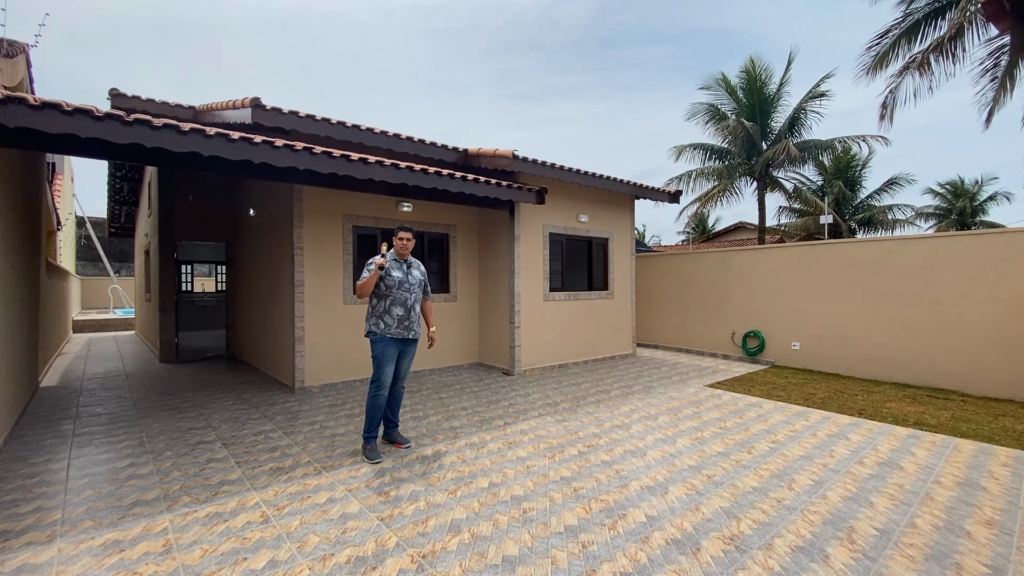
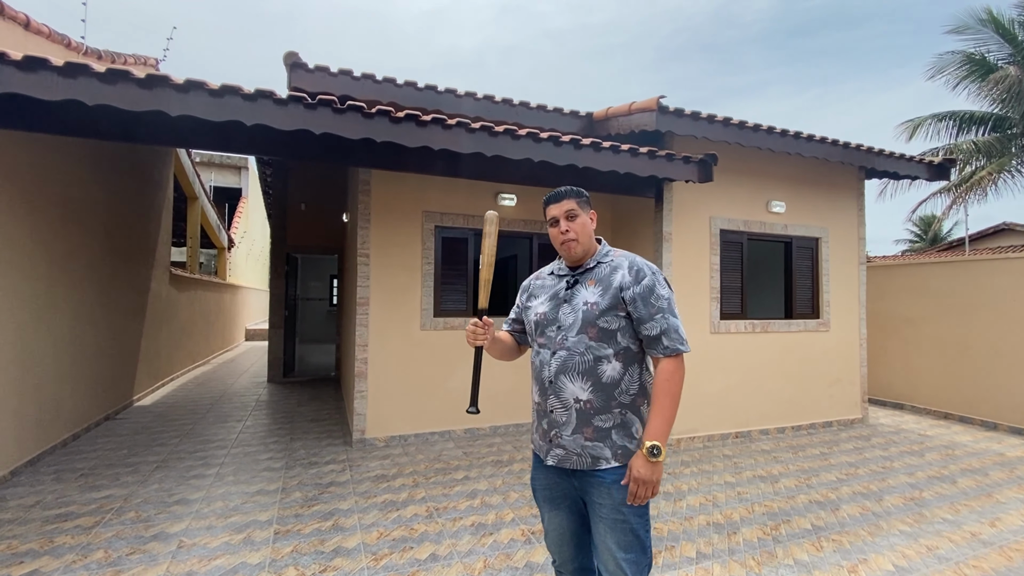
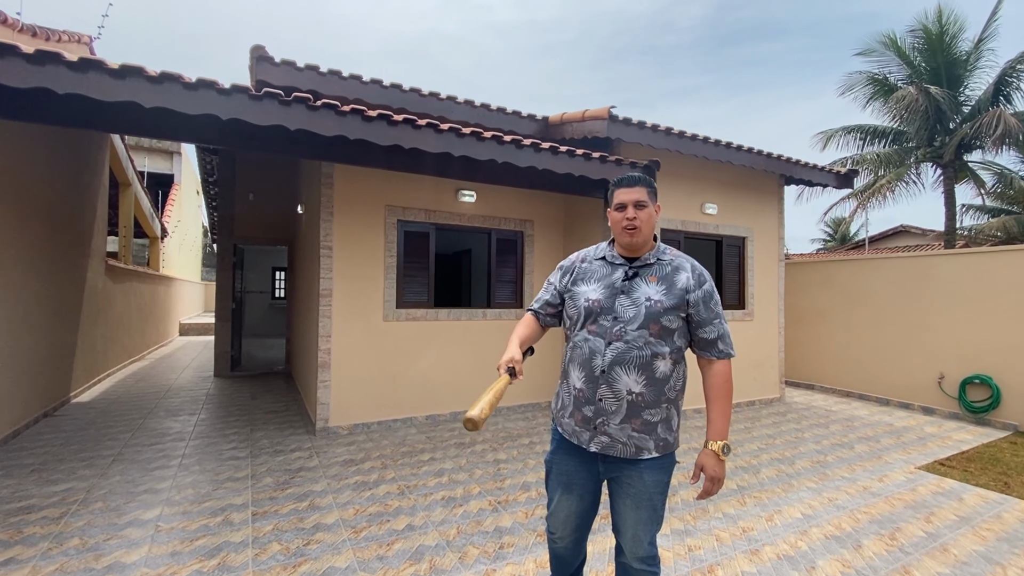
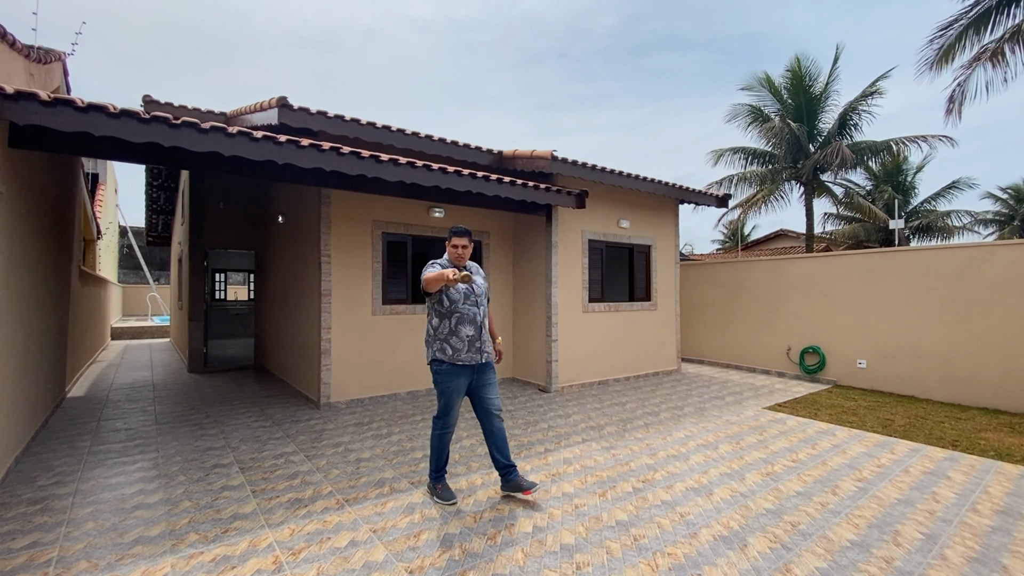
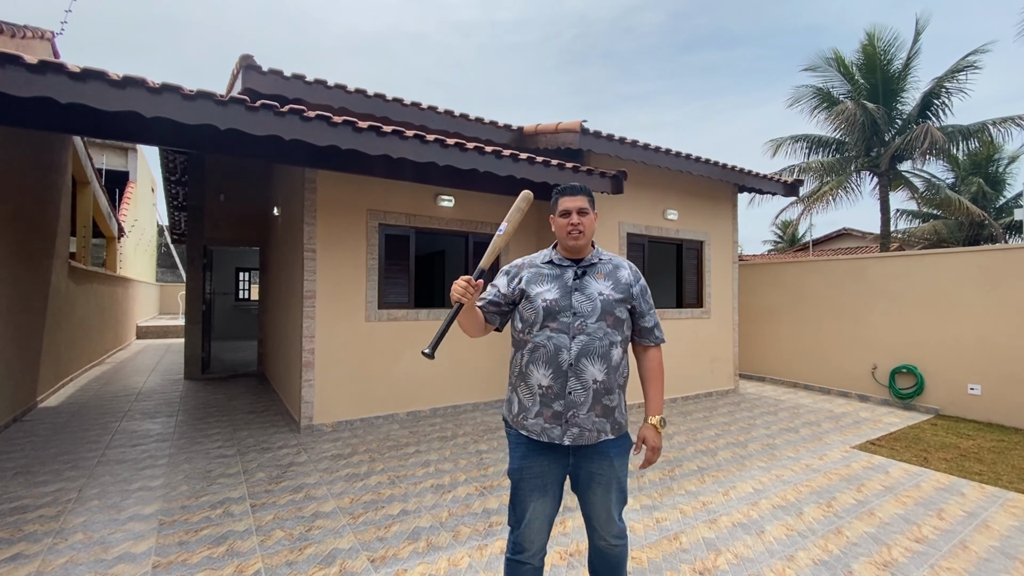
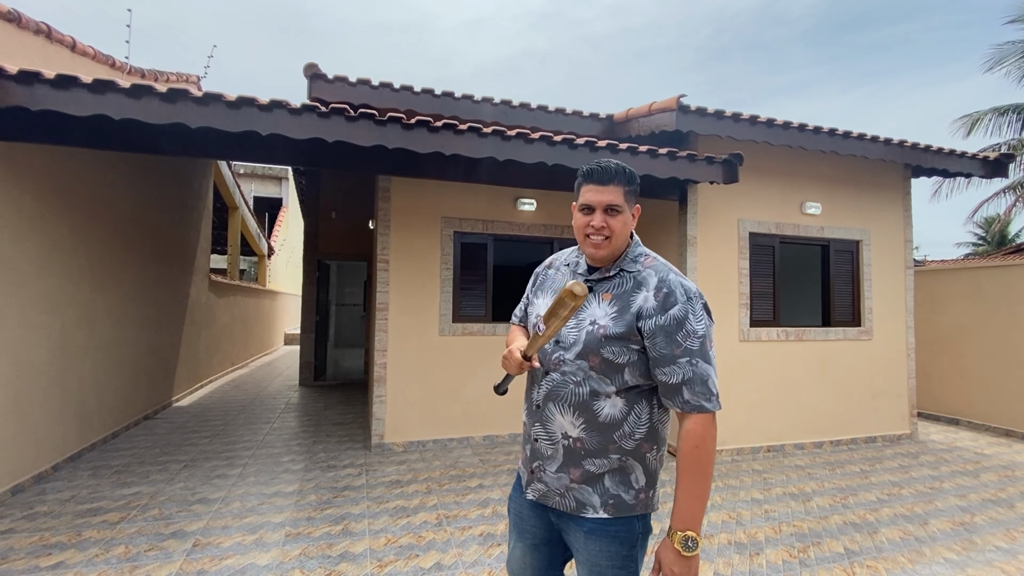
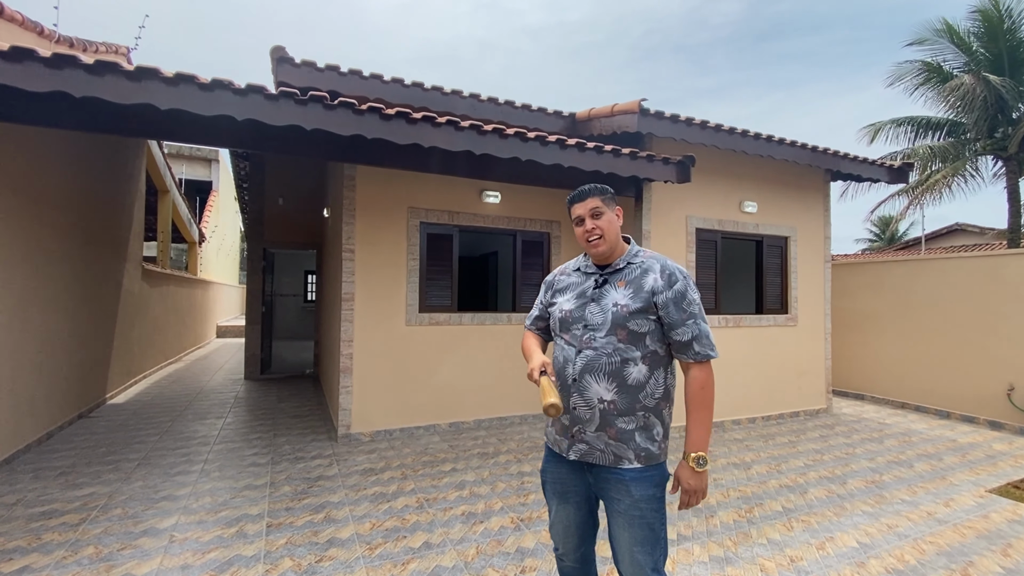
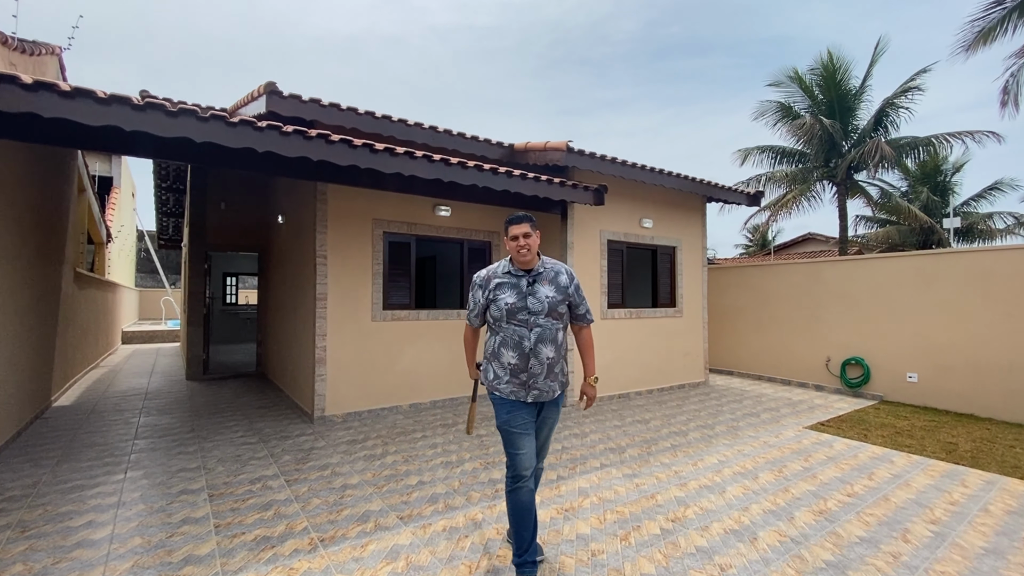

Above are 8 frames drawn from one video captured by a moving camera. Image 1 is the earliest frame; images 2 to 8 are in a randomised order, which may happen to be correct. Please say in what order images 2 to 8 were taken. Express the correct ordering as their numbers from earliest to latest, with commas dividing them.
4, 8, 5, 3, 7, 2, 6
